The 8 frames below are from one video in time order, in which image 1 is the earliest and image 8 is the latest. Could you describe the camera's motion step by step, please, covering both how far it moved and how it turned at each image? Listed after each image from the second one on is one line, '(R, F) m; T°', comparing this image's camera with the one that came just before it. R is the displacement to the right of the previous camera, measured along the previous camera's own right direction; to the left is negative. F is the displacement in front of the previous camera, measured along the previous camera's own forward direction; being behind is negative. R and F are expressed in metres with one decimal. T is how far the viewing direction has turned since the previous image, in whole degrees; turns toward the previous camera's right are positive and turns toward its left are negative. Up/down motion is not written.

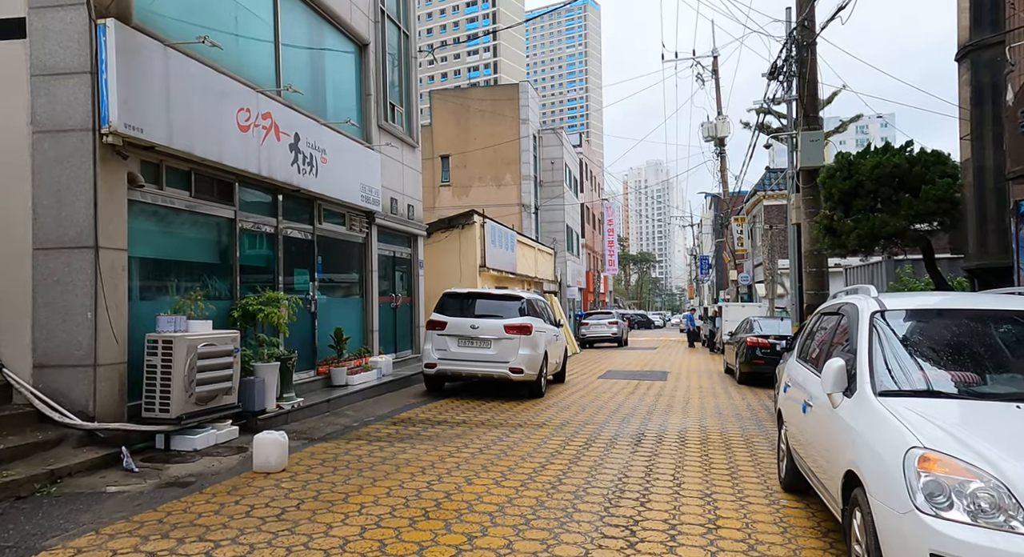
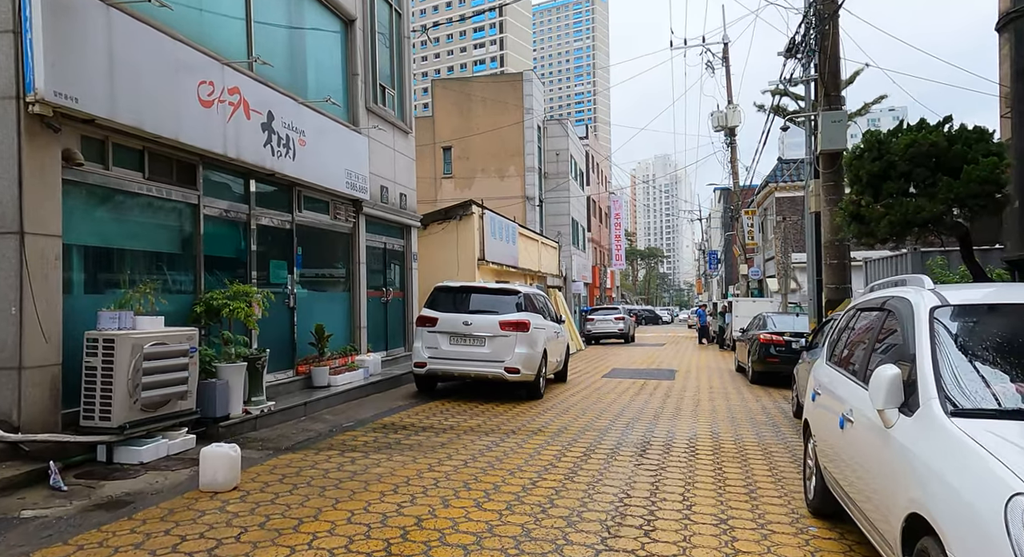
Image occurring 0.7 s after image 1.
(+0.2, +0.8) m; -1°
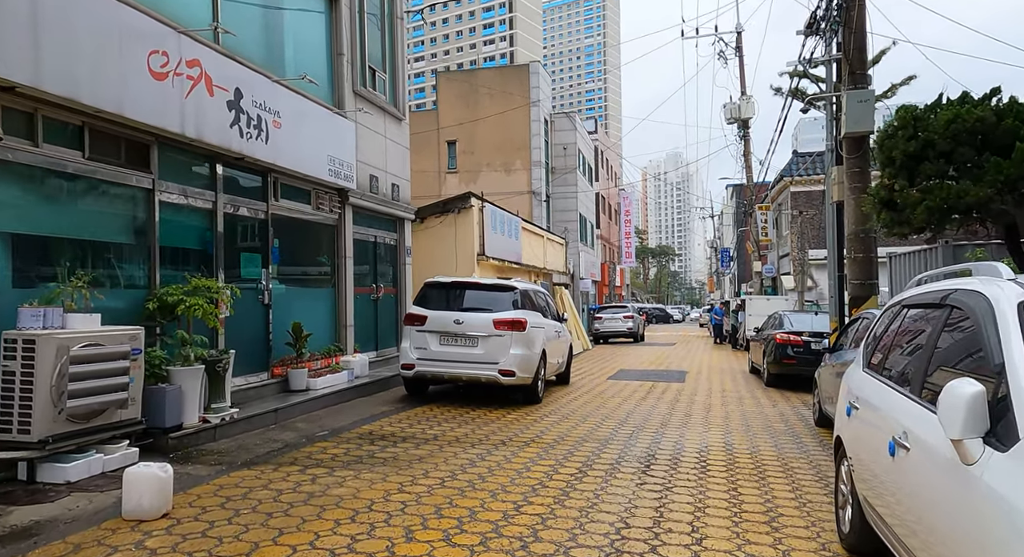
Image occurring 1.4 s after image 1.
(+0.2, +0.8) m; -1°
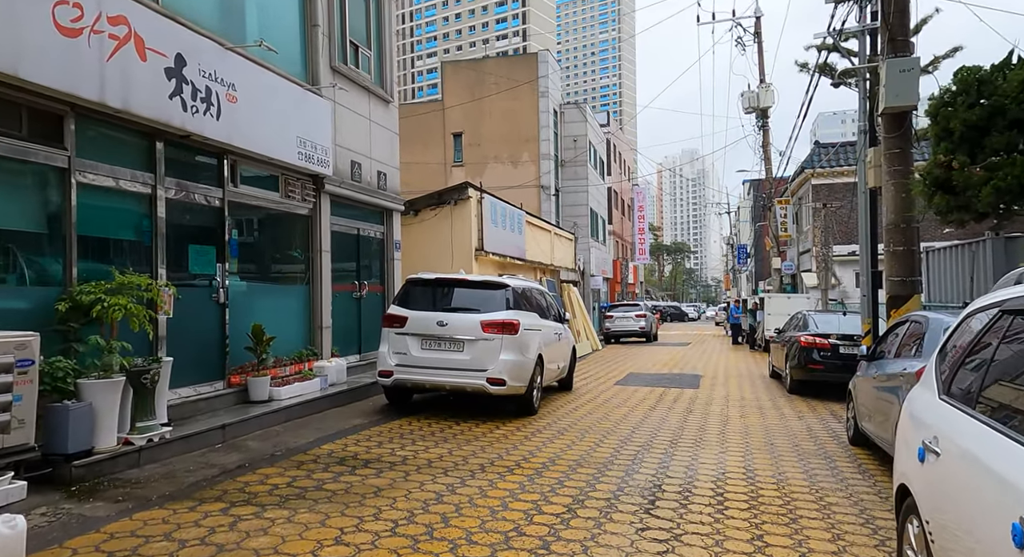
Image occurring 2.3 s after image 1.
(+0.3, +1.1) m; -1°
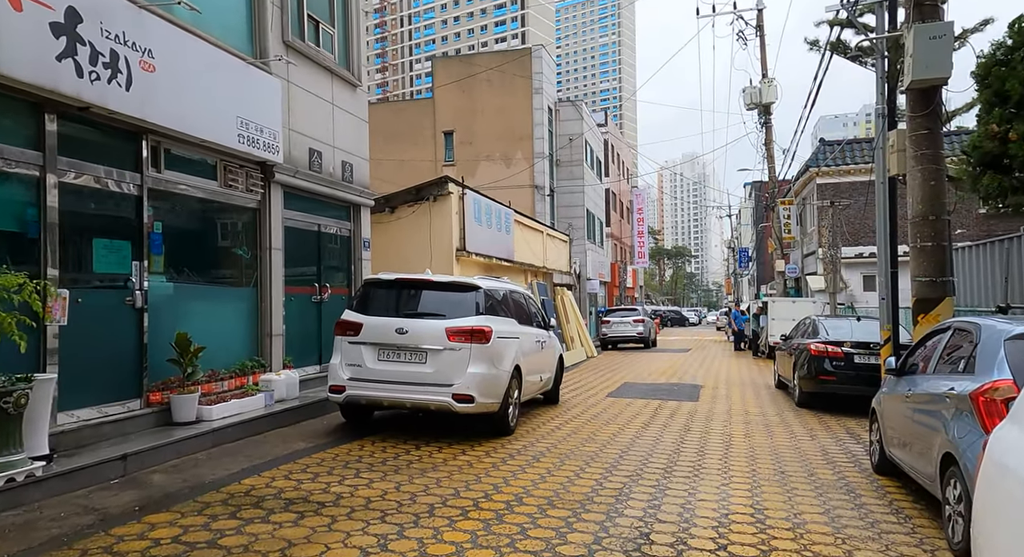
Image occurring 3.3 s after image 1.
(+0.3, +1.1) m; 0°
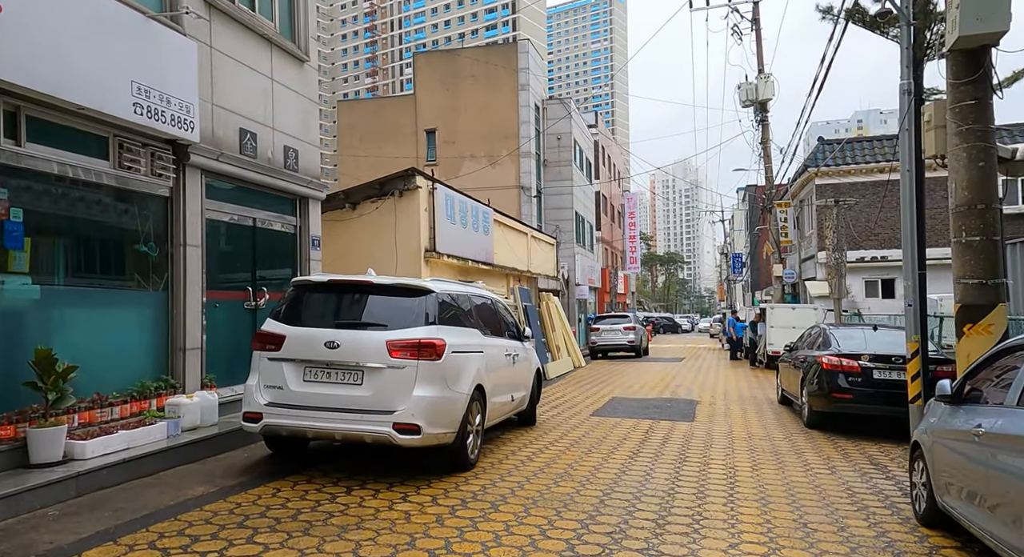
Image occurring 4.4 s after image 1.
(+0.3, +1.4) m; +1°
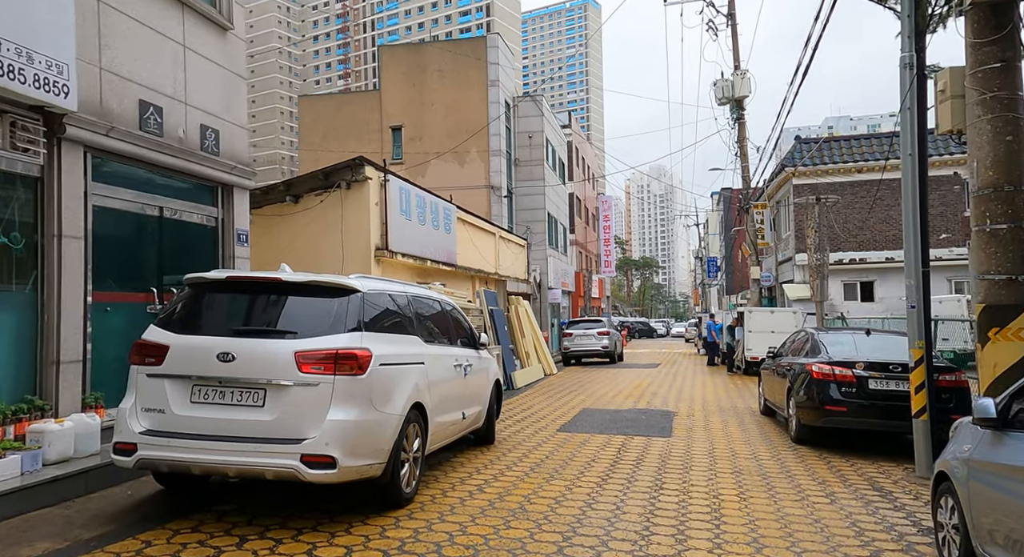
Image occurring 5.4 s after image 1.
(+0.3, +1.1) m; +2°
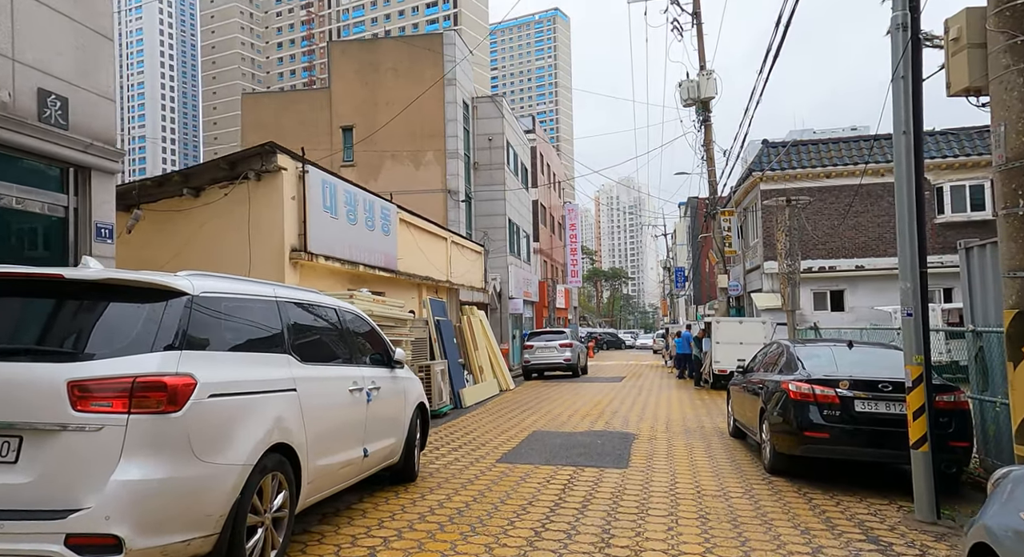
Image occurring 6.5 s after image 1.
(+0.5, +1.4) m; +3°
